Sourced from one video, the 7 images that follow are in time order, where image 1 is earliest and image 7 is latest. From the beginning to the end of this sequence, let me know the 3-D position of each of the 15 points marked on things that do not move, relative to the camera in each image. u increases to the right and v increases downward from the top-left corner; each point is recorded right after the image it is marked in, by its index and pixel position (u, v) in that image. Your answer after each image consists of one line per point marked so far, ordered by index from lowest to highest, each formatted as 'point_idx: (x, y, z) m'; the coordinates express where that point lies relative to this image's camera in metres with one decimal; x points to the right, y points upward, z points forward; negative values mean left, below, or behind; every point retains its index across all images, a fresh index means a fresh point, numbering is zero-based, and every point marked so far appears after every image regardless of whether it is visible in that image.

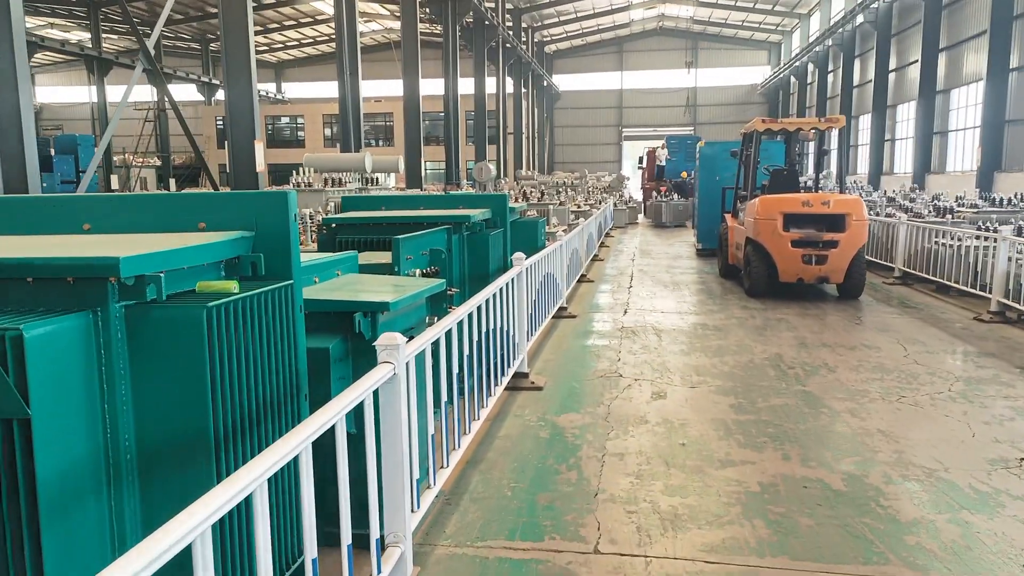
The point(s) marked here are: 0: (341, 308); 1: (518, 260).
0: (-0.7, -0.1, +2.9) m
1: (0.0, +0.2, +5.6) m
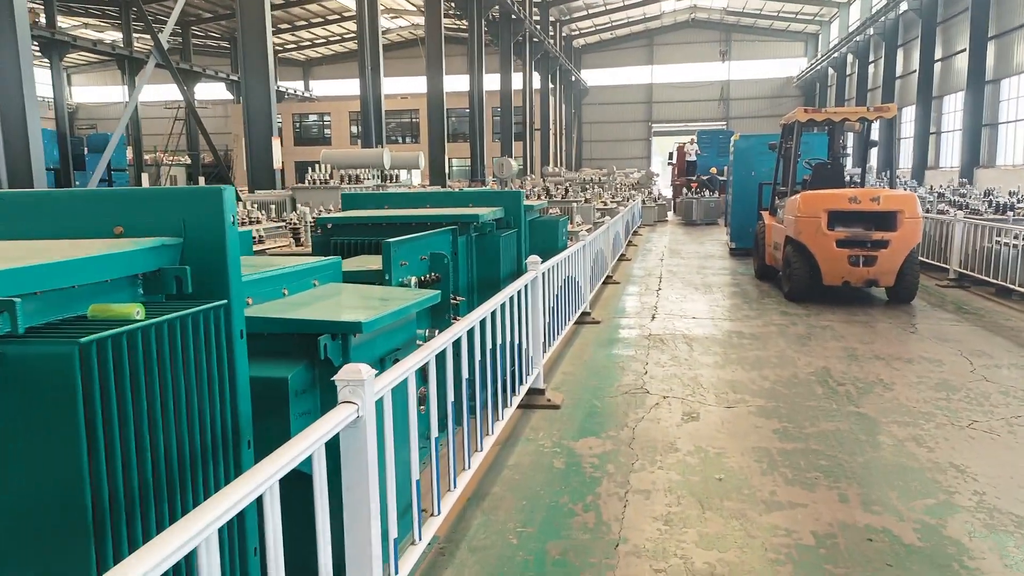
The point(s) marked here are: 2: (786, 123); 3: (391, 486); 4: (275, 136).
0: (-0.7, -0.1, +2.4) m
1: (+0.2, +0.2, +5.1) m
2: (+4.4, +2.7, +10.7) m
3: (-0.4, -0.7, +2.4) m
4: (-3.9, +2.6, +11.3) m
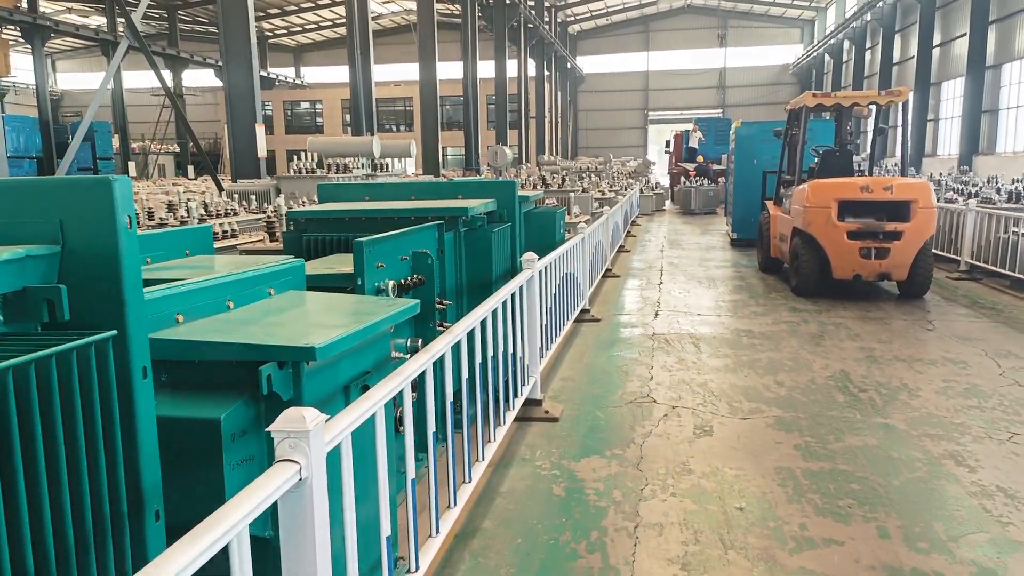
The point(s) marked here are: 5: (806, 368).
0: (-0.8, -0.2, +1.9) m
1: (+0.1, +0.2, +4.6) m
2: (+4.3, +2.8, +10.2) m
3: (-0.5, -0.7, +1.9) m
4: (-4.0, +2.7, +10.8) m
5: (+2.5, -0.7, +5.7) m
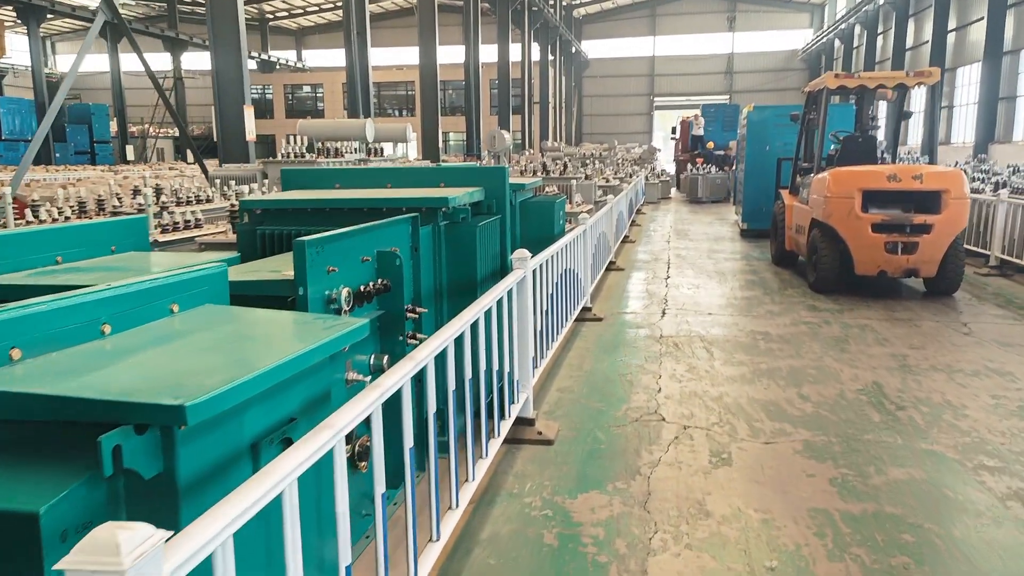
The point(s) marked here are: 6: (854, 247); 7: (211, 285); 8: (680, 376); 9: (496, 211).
0: (-0.9, -0.3, +1.3) m
1: (0.0, +0.2, +4.0) m
2: (+4.3, +2.8, +9.5) m
3: (-0.5, -0.8, +1.3) m
4: (-4.0, +2.8, +10.1) m
5: (+2.4, -0.7, +5.1) m
6: (+4.0, +0.5, +7.8) m
7: (-1.0, 0.0, +2.2) m
8: (+1.3, -0.7, +5.2) m
9: (-0.1, +0.5, +4.4) m
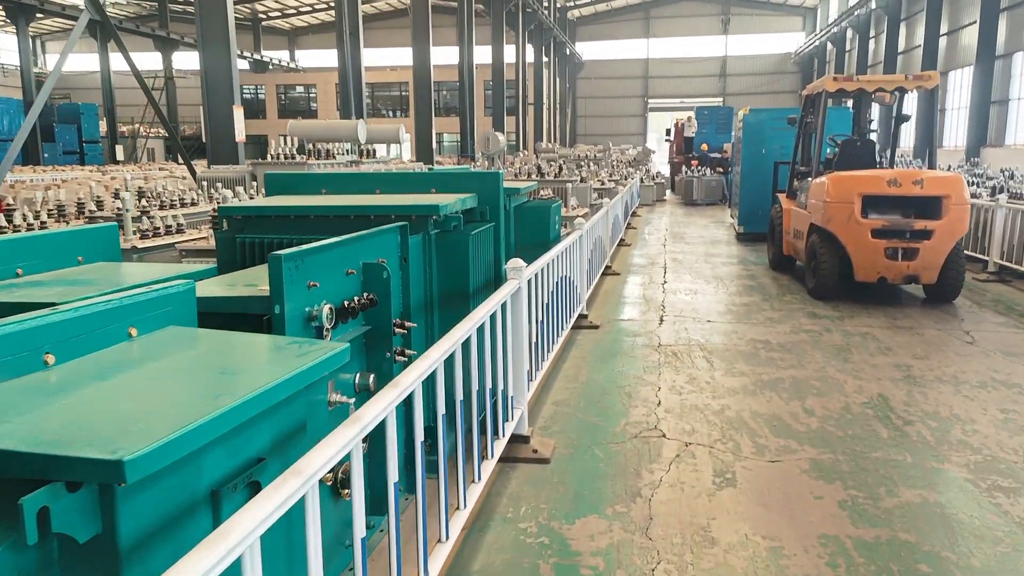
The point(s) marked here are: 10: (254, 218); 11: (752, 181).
0: (-0.9, -0.3, +1.1) m
1: (0.0, +0.1, +3.8) m
2: (+4.2, +2.7, +9.4) m
3: (-0.5, -0.9, +1.1) m
4: (-4.1, +2.7, +9.9) m
5: (+2.4, -0.8, +4.9) m
6: (+3.9, +0.4, +7.6) m
7: (-1.0, 0.0, +2.1) m
8: (+1.3, -0.8, +5.0) m
9: (-0.1, +0.4, +4.2) m
10: (-1.4, +0.4, +3.6) m
11: (+4.6, +2.0, +12.6) m
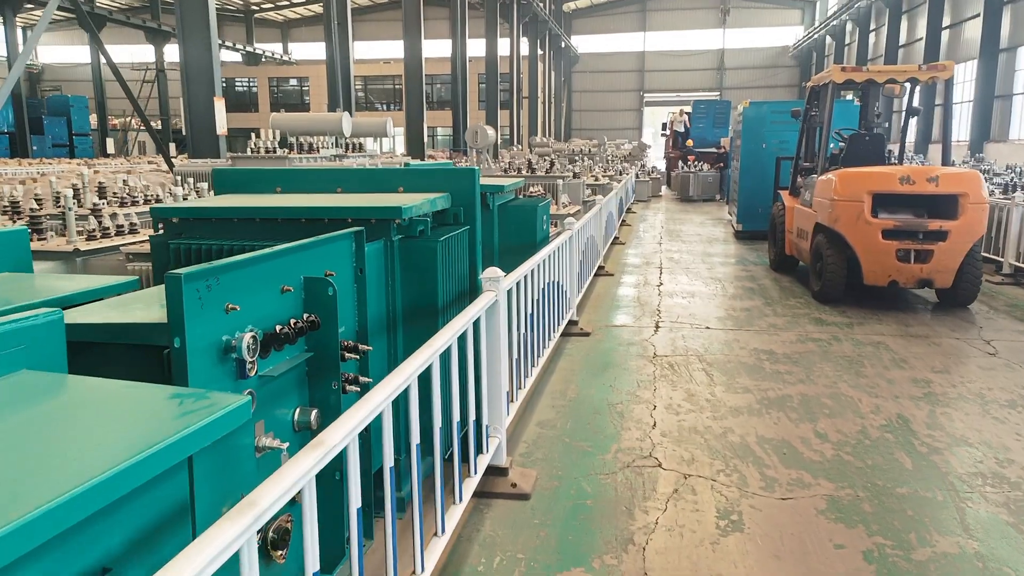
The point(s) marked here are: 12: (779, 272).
0: (-1.0, -0.4, +0.7) m
1: (-0.1, 0.0, +3.3) m
2: (+4.0, +2.7, +8.9) m
3: (-0.7, -1.0, +0.7) m
4: (-4.2, +2.7, +9.4) m
5: (+2.3, -0.8, +4.5) m
6: (+3.8, +0.4, +7.2) m
7: (-1.1, -0.1, +1.6) m
8: (+1.1, -0.8, +4.6) m
9: (-0.3, +0.4, +3.7) m
10: (-1.5, +0.3, +3.1) m
11: (+4.4, +2.0, +12.2) m
12: (+3.8, +0.2, +9.5) m
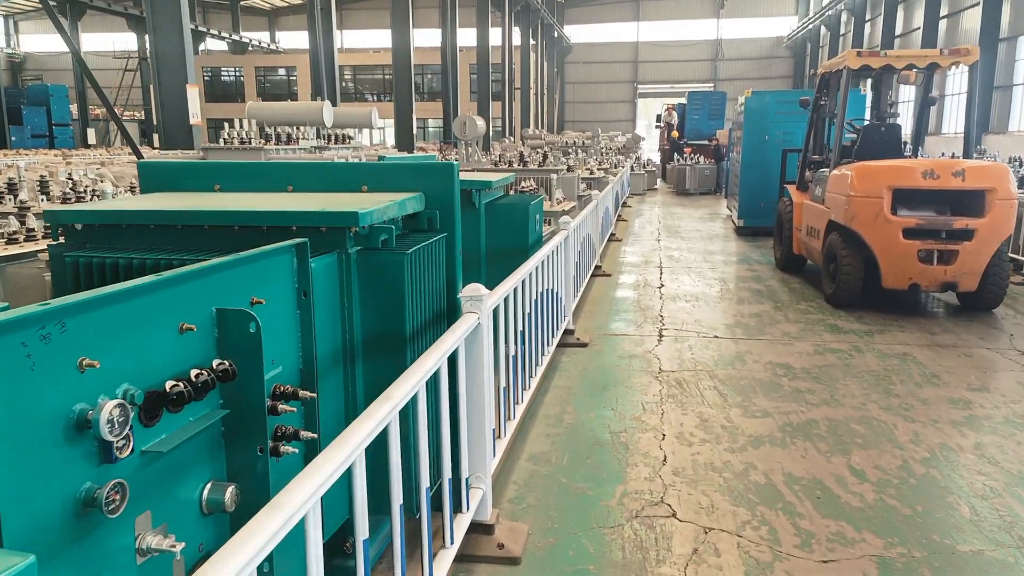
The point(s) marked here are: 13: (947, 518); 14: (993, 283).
0: (-1.0, -0.5, +0.1) m
1: (-0.2, 0.0, +2.7) m
2: (+3.9, +2.7, +8.3) m
3: (-0.7, -1.1, +0.1) m
4: (-4.4, +2.7, +8.7) m
5: (+2.2, -0.9, +3.9) m
6: (+3.7, +0.3, +6.6) m
7: (-1.2, -0.2, +1.0) m
8: (+1.1, -0.9, +4.0) m
9: (-0.3, +0.3, +3.1) m
10: (-1.5, +0.2, +2.5) m
11: (+4.2, +2.1, +11.6) m
12: (+3.7, +0.2, +8.9) m
13: (+2.0, -1.1, +3.1) m
14: (+4.8, +0.1, +6.7) m
